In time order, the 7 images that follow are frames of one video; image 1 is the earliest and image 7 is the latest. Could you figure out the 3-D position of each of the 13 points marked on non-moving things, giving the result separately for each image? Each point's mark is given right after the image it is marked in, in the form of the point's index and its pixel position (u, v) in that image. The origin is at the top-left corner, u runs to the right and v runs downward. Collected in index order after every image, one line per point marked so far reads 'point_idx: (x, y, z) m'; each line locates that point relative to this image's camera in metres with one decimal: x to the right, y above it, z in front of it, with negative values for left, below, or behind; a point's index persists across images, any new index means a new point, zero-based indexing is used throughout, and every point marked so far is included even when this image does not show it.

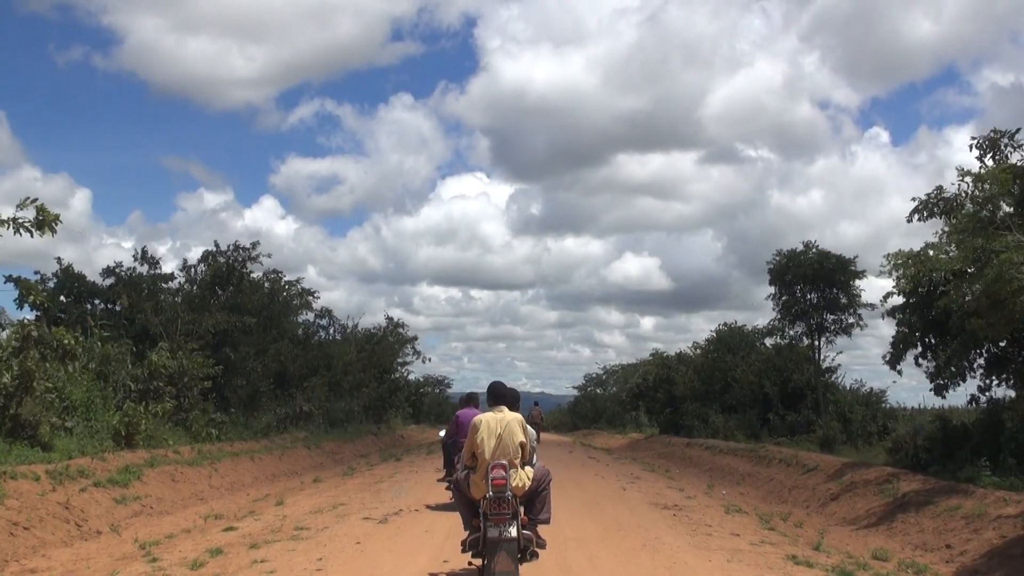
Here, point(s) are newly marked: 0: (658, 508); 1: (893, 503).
0: (+1.5, -2.3, +13.7) m
1: (+4.2, -2.3, +14.2) m
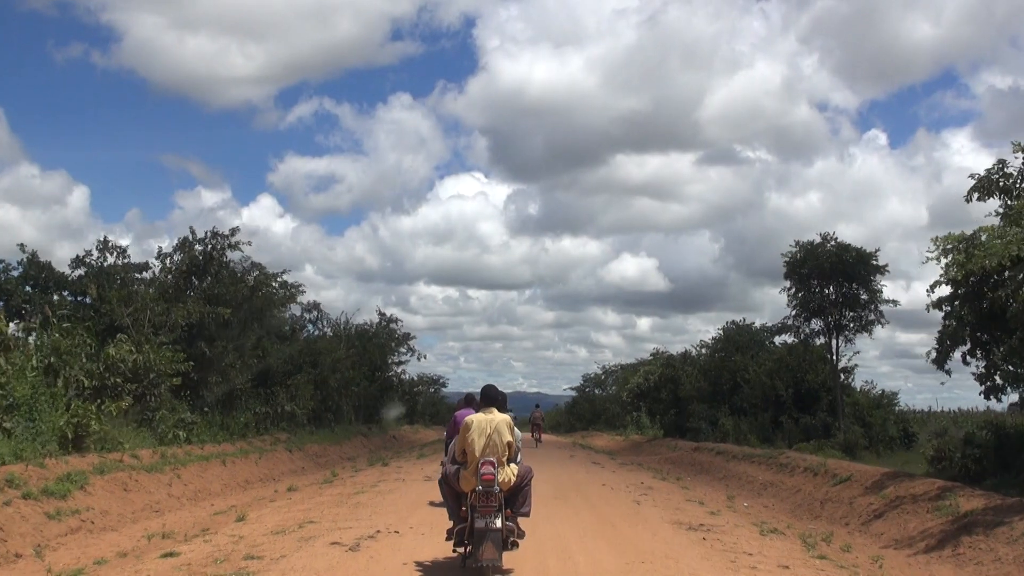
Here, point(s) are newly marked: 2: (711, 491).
0: (+1.5, -2.2, +11.7) m
1: (+4.2, -2.2, +12.2) m
2: (+2.9, -2.9, +18.6) m
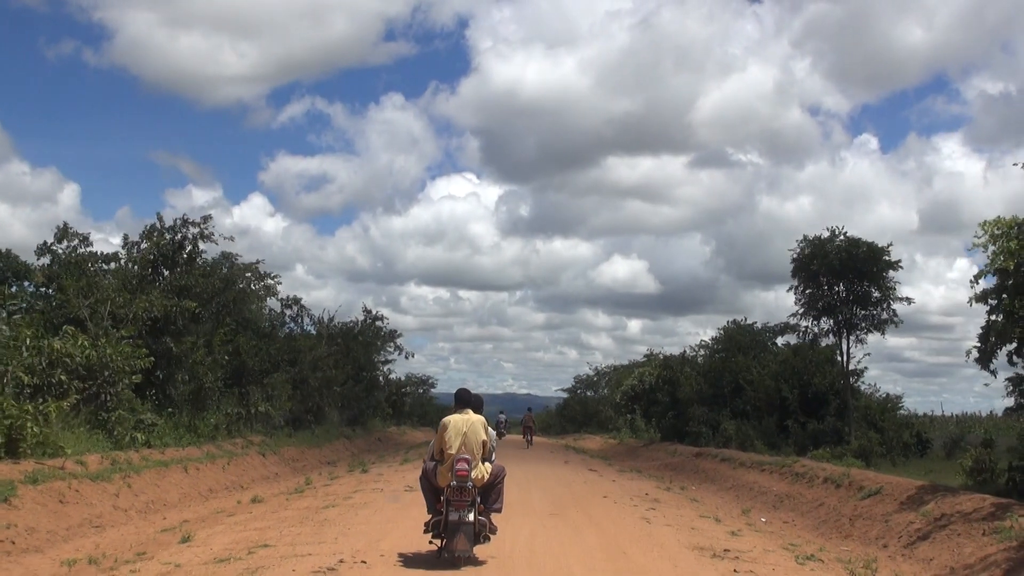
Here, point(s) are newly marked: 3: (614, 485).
0: (+1.5, -2.0, +9.9) m
1: (+4.1, -2.1, +10.4) m
2: (+2.7, -2.8, +16.8) m
3: (+1.5, -2.9, +19.2) m
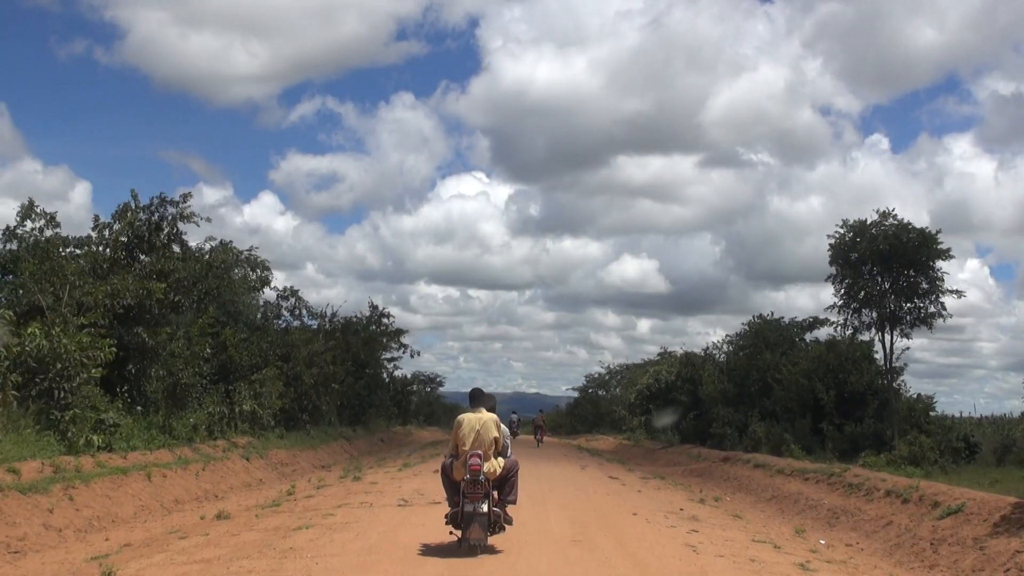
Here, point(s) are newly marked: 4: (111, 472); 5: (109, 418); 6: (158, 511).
0: (+1.6, -1.8, +7.5) m
1: (+4.2, -1.9, +8.0) m
2: (+2.9, -2.6, +14.3) m
3: (+1.7, -2.7, +16.8) m
4: (-4.7, -2.1, +15.1) m
5: (-5.5, -1.8, +17.7) m
6: (-4.0, -2.5, +14.5) m
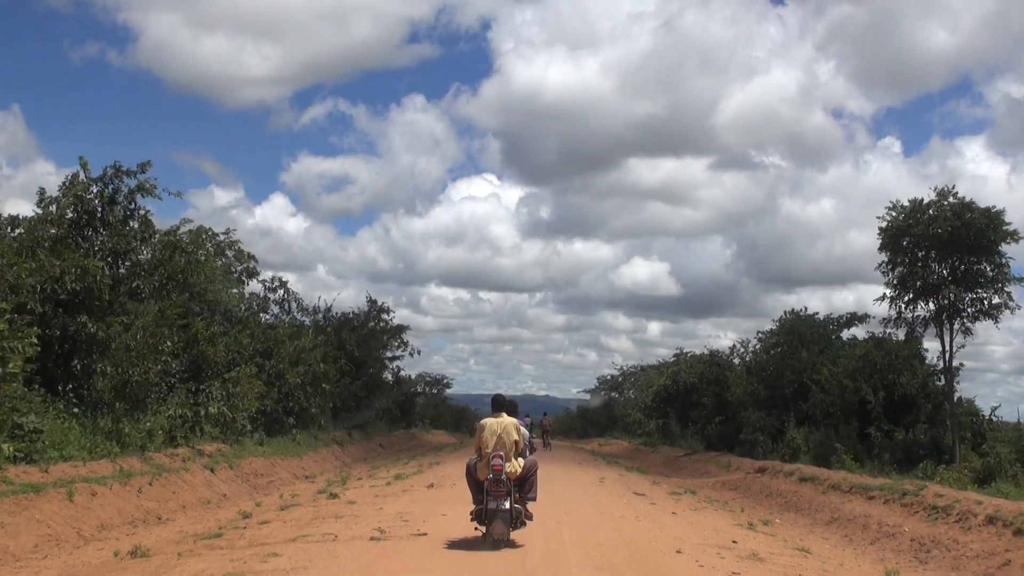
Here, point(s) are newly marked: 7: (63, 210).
0: (+1.6, -1.6, +4.4) m
1: (+4.2, -1.6, +4.9) m
2: (+2.9, -2.4, +11.2) m
3: (+1.7, -2.5, +13.7) m
4: (-4.6, -1.9, +12.0) m
5: (-5.4, -1.5, +14.7) m
6: (-3.9, -2.2, +11.4) m
7: (-6.5, +1.2, +18.9) m
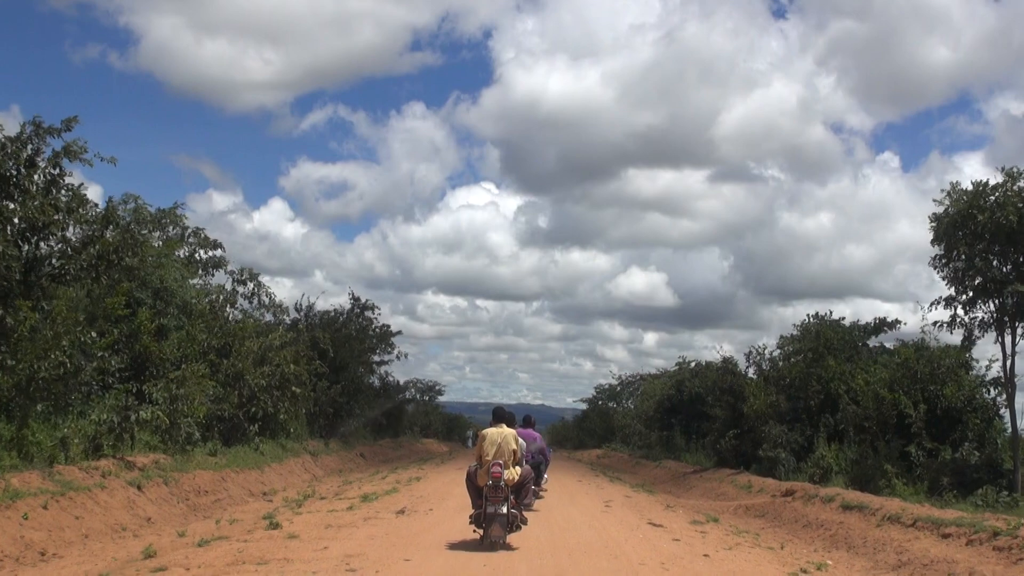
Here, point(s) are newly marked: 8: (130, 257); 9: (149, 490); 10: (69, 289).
0: (+1.5, -1.3, +1.2) m
1: (+4.1, -1.4, +1.7) m
2: (+2.8, -2.2, +8.1) m
3: (+1.6, -2.3, +10.6) m
4: (-4.7, -1.6, +8.9) m
5: (-5.5, -1.2, +11.5) m
6: (-4.0, -1.9, +8.3) m
7: (-6.6, +1.4, +15.8) m
8: (-5.8, +0.5, +19.9) m
9: (-4.3, -2.4, +15.6) m
10: (-5.9, 0.0, +17.5) m
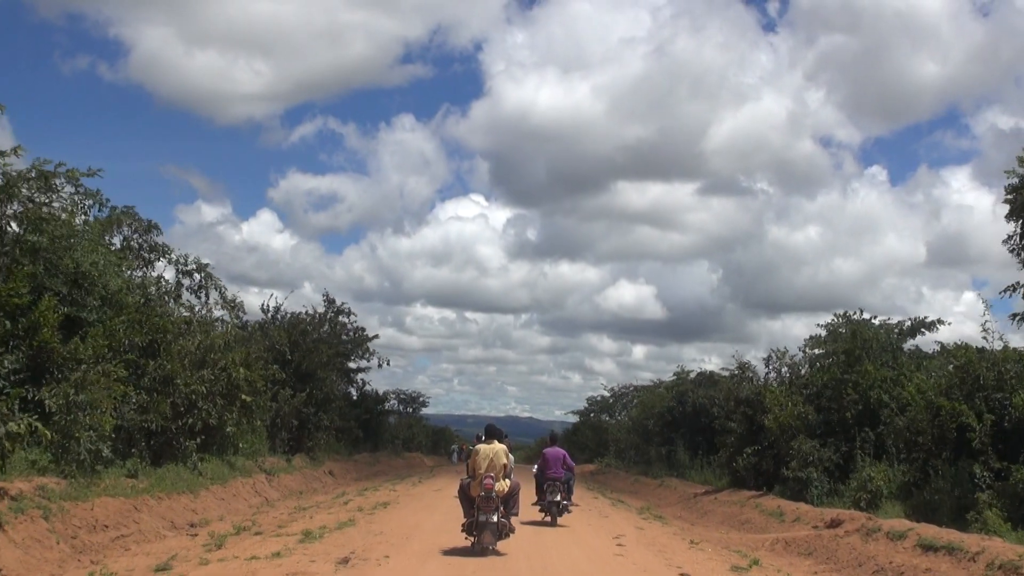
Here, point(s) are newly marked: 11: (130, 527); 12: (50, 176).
0: (+1.5, -0.9, -2.5) m
1: (+4.1, -1.1, -2.0) m
2: (+2.8, -1.9, +4.3) m
3: (+1.6, -2.0, +6.8) m
4: (-4.8, -1.3, +5.1) m
5: (-5.6, -0.9, +7.7) m
6: (-4.1, -1.6, +4.5) m
7: (-6.7, +1.7, +12.0) m
8: (-5.9, +0.7, +16.1) m
9: (-4.5, -2.2, +11.8) m
10: (-6.1, +0.2, +13.7) m
11: (-4.2, -2.6, +14.2) m
12: (-6.1, +1.4, +17.5) m
